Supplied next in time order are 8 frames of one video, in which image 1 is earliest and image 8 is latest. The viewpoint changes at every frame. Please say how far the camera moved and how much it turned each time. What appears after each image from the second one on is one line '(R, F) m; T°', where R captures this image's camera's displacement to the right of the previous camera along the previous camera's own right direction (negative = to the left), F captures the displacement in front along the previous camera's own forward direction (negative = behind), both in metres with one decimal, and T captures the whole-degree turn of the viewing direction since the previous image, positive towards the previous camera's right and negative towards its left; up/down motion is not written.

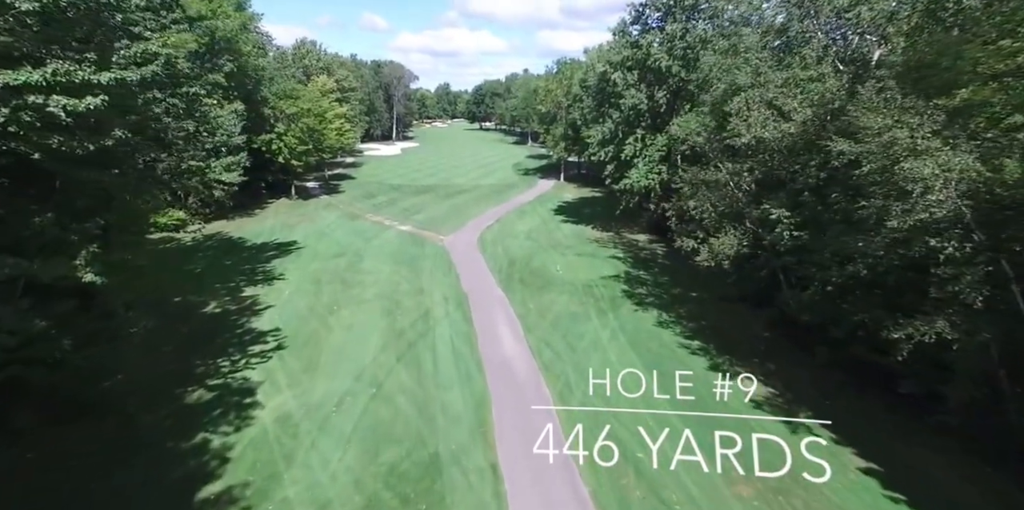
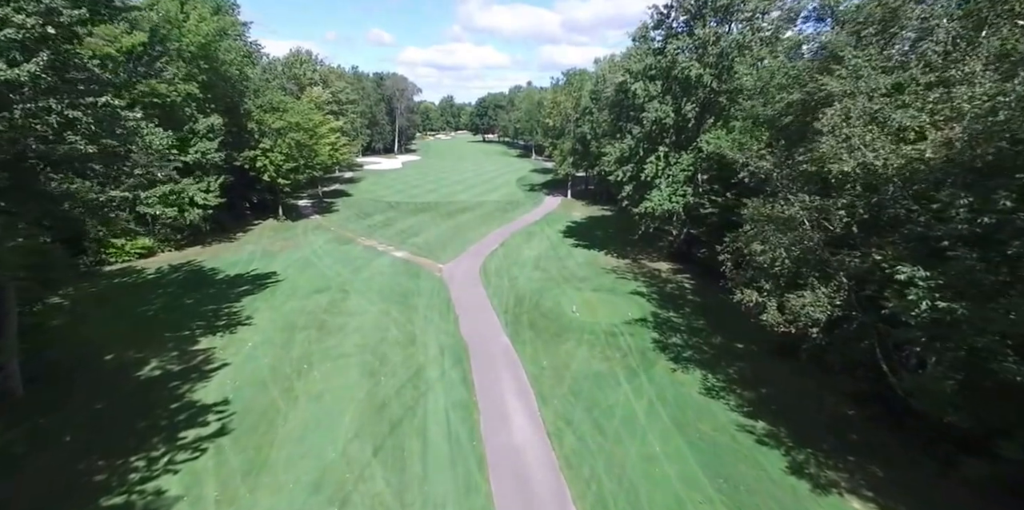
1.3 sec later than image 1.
(-0.3, +3.6) m; 0°
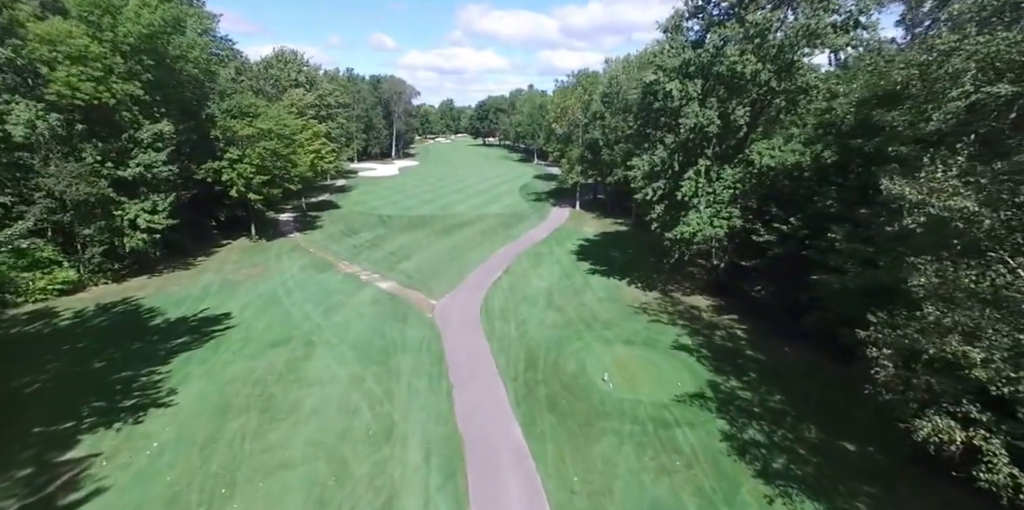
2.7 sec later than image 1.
(-0.4, +5.4) m; 0°
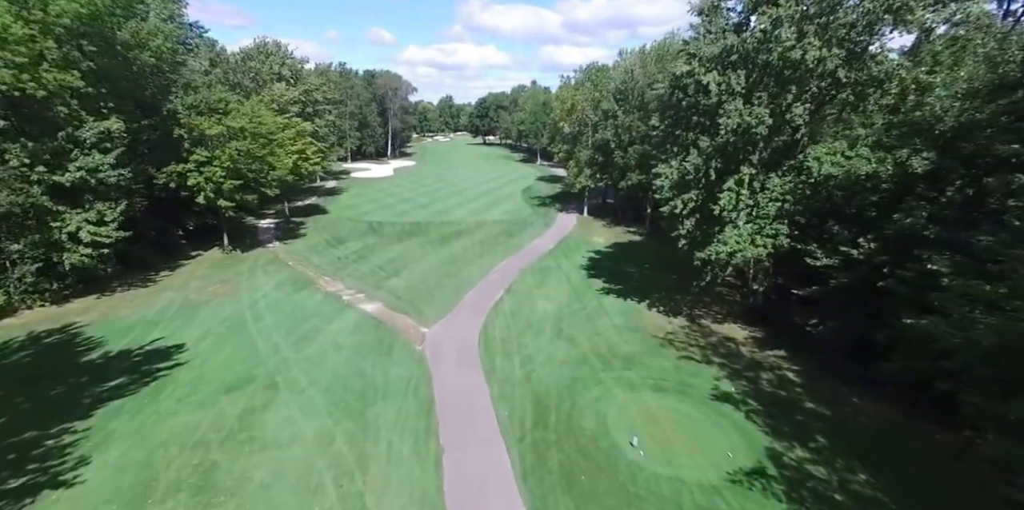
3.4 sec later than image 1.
(-0.2, +3.8) m; 0°
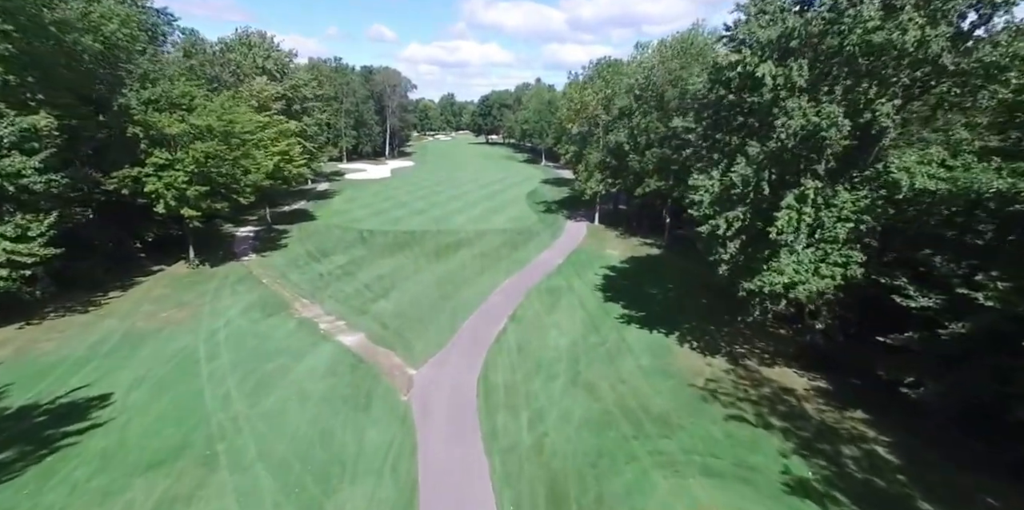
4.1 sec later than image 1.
(-0.2, +4.1) m; 0°
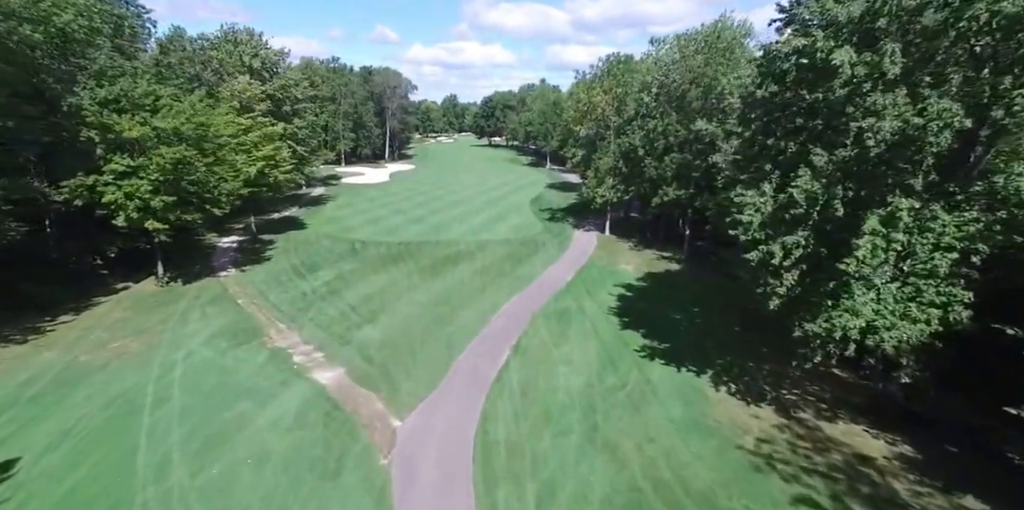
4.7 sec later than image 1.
(-0.2, +3.3) m; 0°
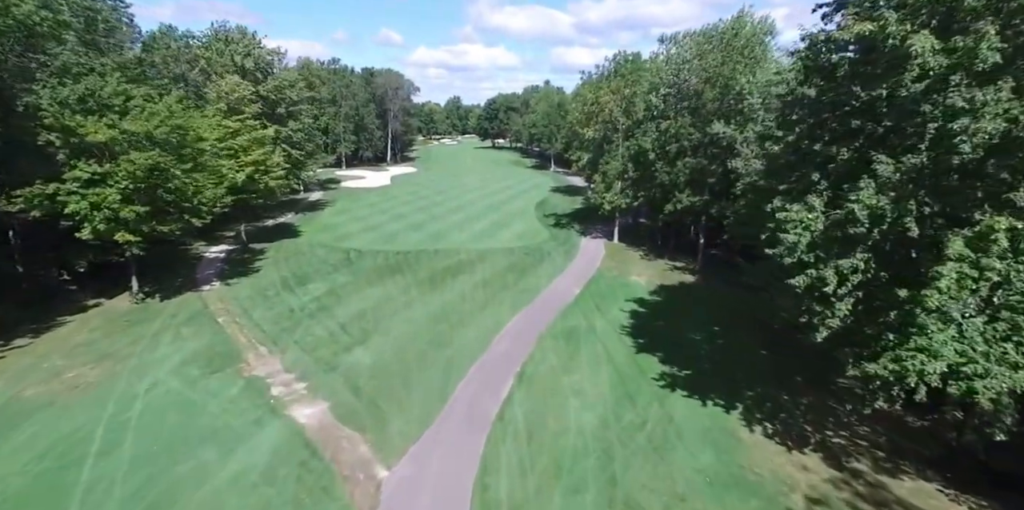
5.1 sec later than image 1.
(-0.1, +2.3) m; 0°
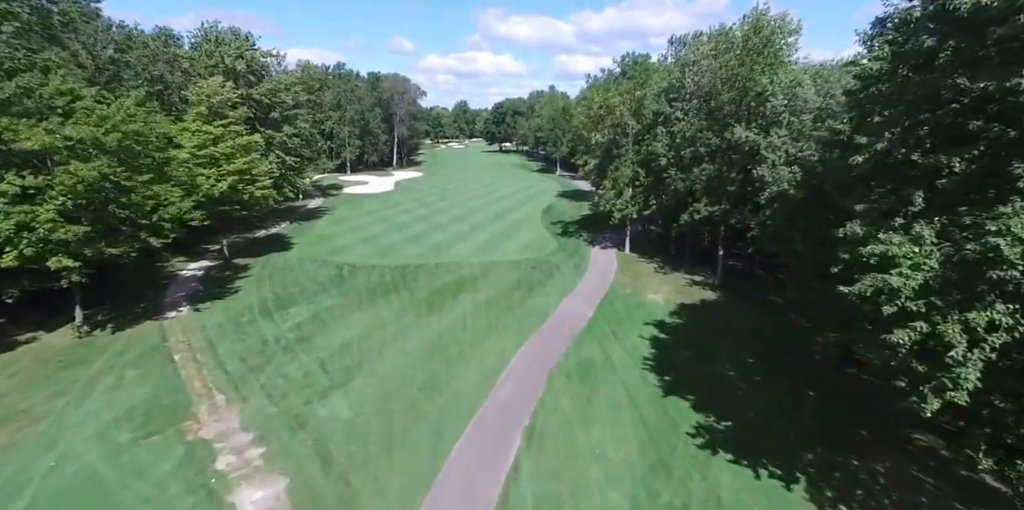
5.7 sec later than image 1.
(0.0, +3.5) m; -1°
